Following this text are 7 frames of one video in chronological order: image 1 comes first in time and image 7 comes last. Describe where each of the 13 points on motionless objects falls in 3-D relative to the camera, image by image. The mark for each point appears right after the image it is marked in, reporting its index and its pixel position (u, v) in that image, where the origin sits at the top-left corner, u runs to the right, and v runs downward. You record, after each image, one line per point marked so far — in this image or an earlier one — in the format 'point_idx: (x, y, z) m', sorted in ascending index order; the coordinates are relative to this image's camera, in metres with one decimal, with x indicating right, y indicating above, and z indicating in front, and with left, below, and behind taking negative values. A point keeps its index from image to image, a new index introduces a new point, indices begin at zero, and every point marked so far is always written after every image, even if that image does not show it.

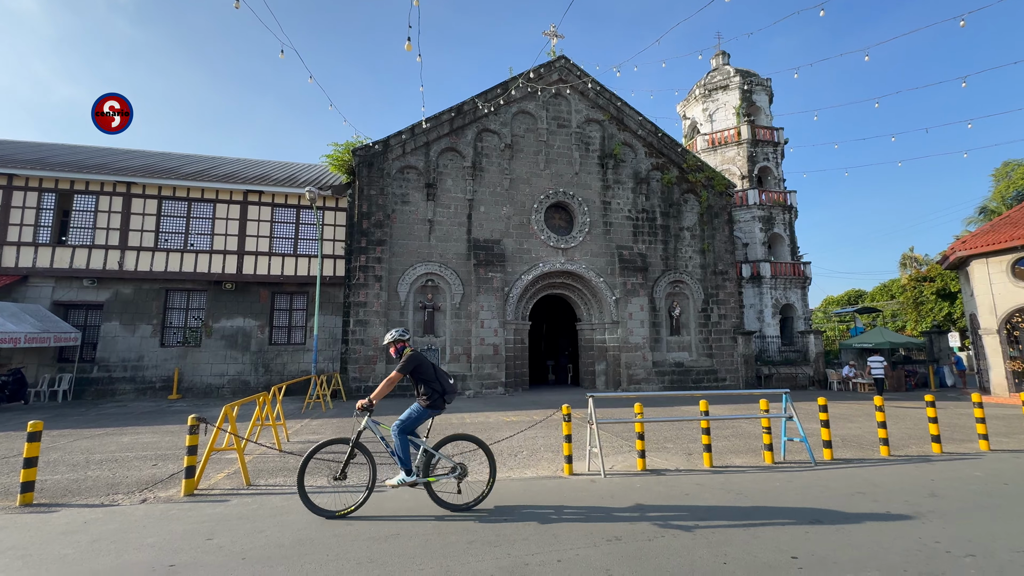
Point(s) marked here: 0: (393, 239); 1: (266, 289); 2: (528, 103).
0: (-4.1, +1.7, +15.4) m
1: (-8.6, 0.0, +15.7) m
2: (+0.6, +7.1, +17.2) m
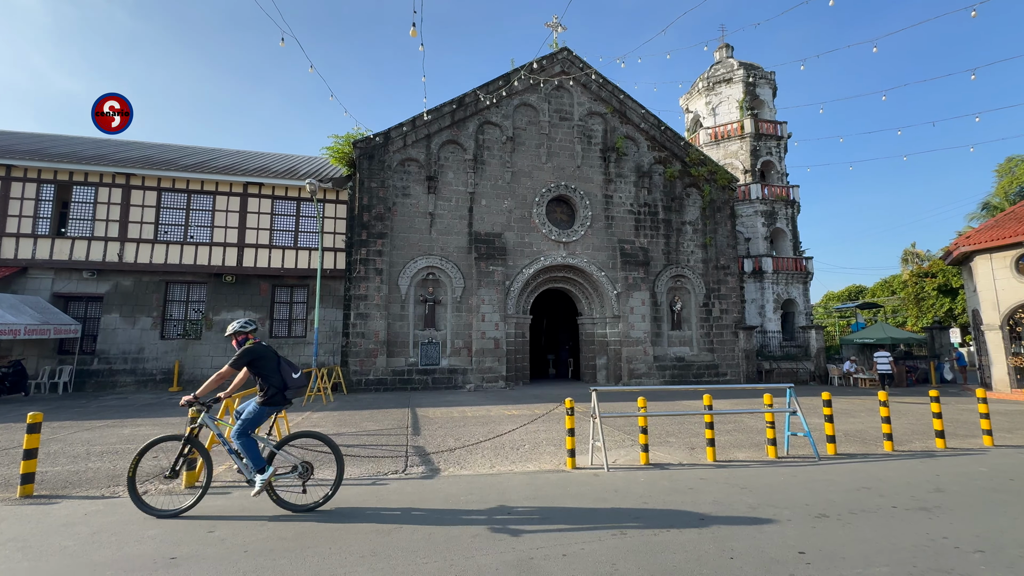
0: (-4.1, +1.9, +15.3) m
1: (-8.6, +0.2, +15.7) m
2: (+0.7, +7.3, +17.0) m
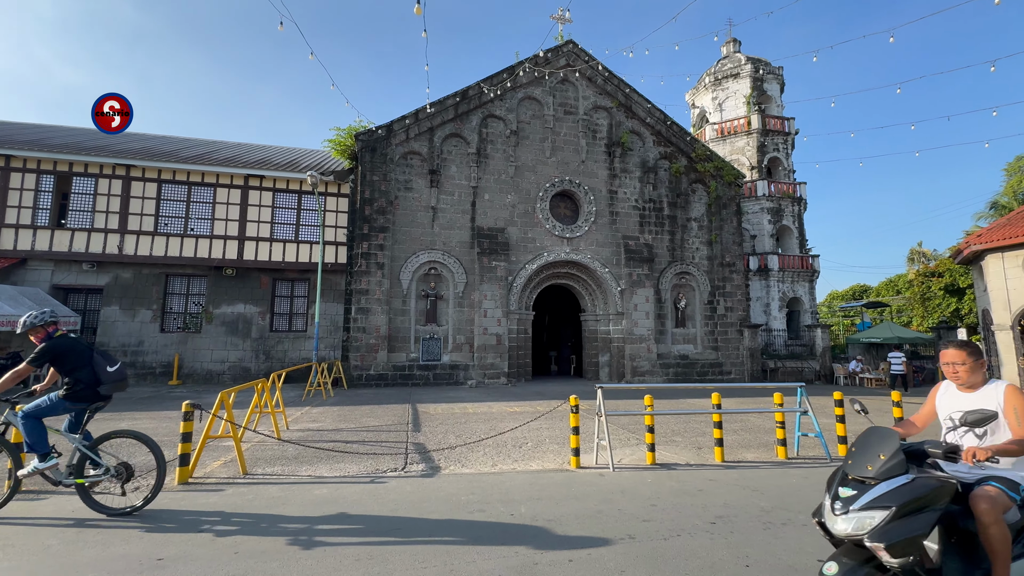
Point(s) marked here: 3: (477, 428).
0: (-3.9, +2.1, +15.2) m
1: (-8.5, +0.4, +15.6) m
2: (+0.9, +7.5, +16.8) m
3: (-0.6, -2.4, +7.6) m
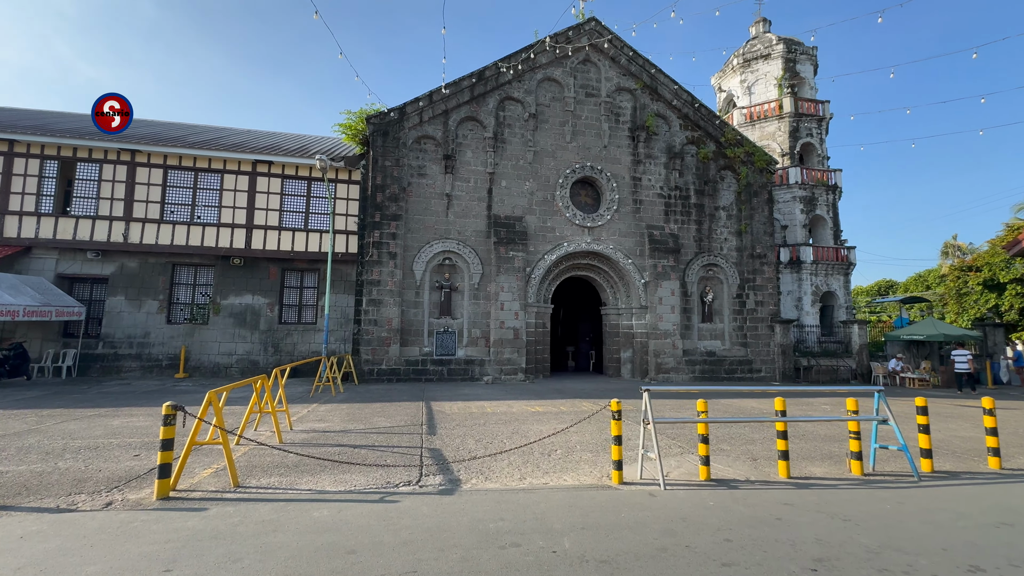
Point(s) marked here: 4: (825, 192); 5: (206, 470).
0: (-3.3, +2.4, +14.5) m
1: (-7.9, +0.7, +15.0) m
2: (+1.5, +7.8, +15.9) m
3: (-0.2, -2.2, +6.9) m
4: (+13.4, +4.1, +19.2) m
5: (-3.2, -1.9, +4.8) m
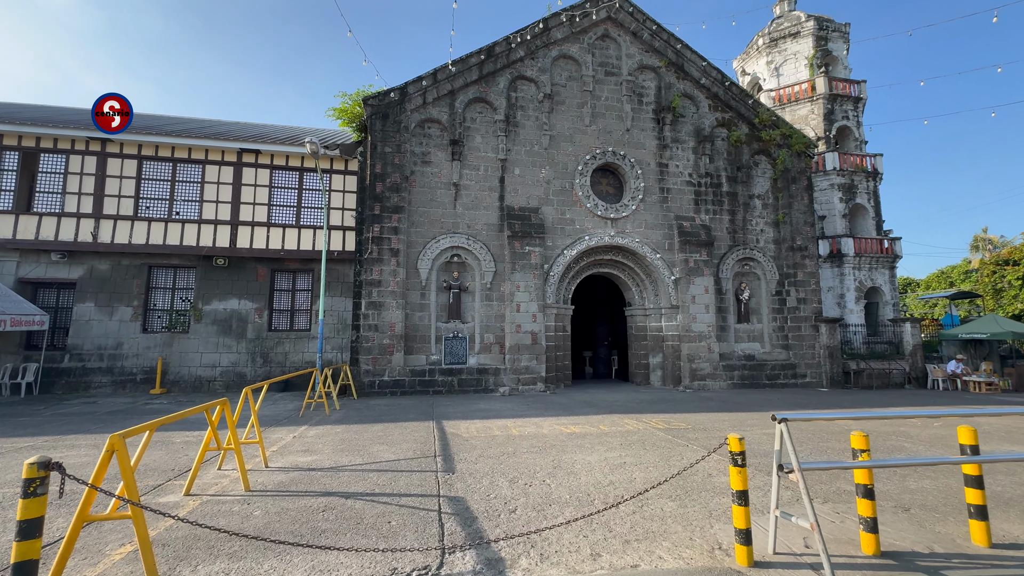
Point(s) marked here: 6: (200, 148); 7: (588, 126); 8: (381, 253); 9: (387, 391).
0: (-2.9, +2.4, +12.9) m
1: (-7.4, +0.6, +13.4) m
2: (+1.9, +7.8, +14.4) m
3: (+0.3, -2.1, +5.3) m
4: (+13.9, +4.3, +17.6) m
5: (-2.8, -1.8, +3.2) m
6: (-9.2, +4.1, +13.3) m
7: (+2.4, +5.2, +14.3) m
8: (-3.6, +1.0, +12.4) m
9: (-3.4, -2.8, +12.1) m
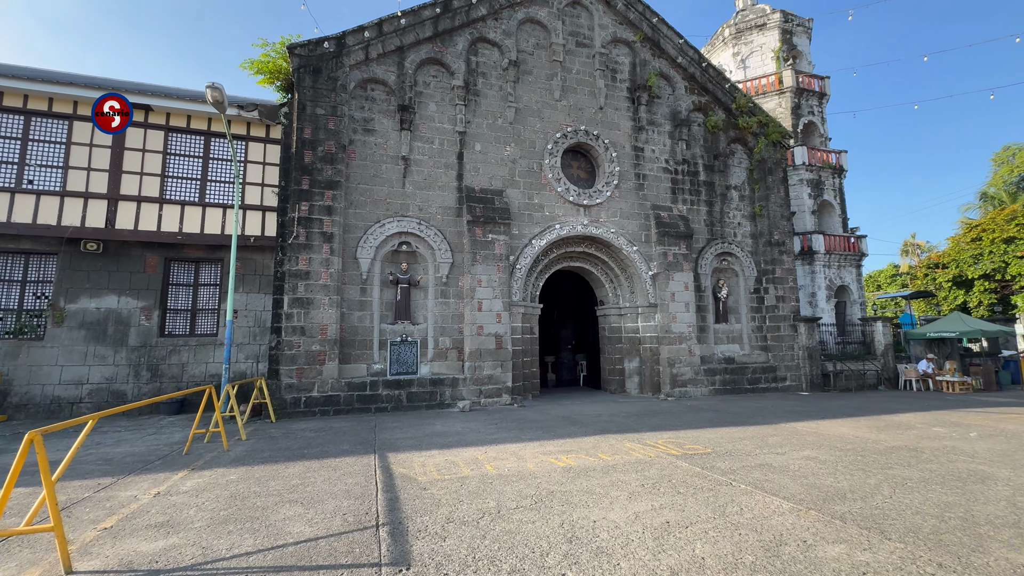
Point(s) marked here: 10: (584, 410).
0: (-3.8, +2.5, +10.6) m
1: (-8.4, +0.8, +10.6) m
2: (+0.8, +7.9, +12.7) m
3: (+0.2, -1.9, +3.3) m
4: (+12.3, +4.3, +17.3) m
5: (-2.6, -1.6, +0.9) m
6: (-10.2, +4.3, +10.2) m
7: (+1.3, +5.3, +12.6) m
8: (-4.5, +1.1, +10.0) m
9: (-4.2, -2.6, +9.7) m
10: (+1.6, -2.7, +10.0) m
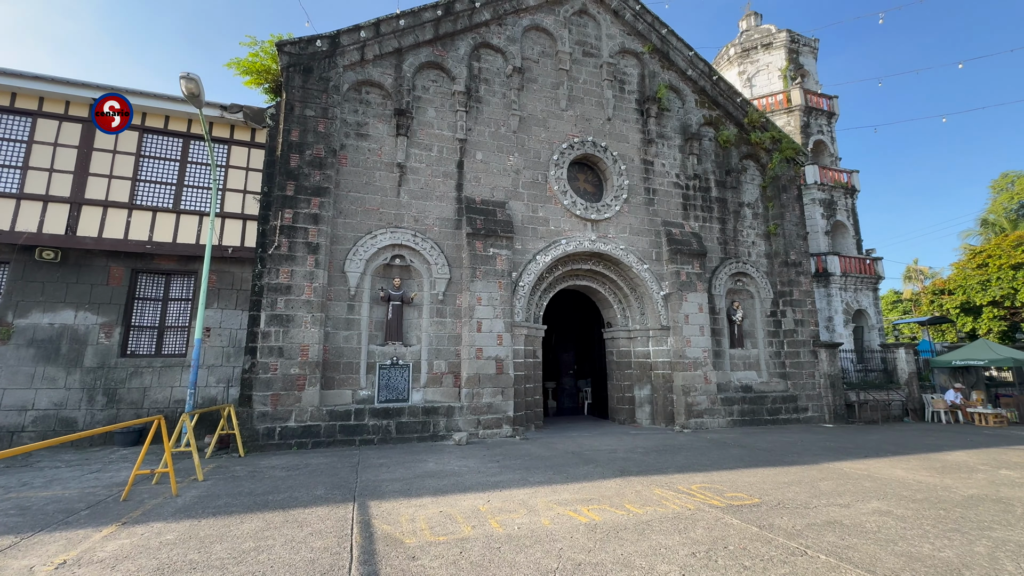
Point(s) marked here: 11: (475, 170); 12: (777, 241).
0: (-3.7, +2.1, +9.7) m
1: (-8.3, +0.5, +9.5) m
2: (+0.9, +7.4, +12.2) m
3: (+0.3, -1.9, +2.3) m
4: (+12.3, +3.4, +16.7) m
5: (-2.4, -1.5, -0.2) m
6: (-10.0, +4.0, +9.4) m
7: (+1.4, +4.8, +12.0) m
8: (-4.4, +0.8, +9.1) m
9: (-4.2, -2.9, +8.5) m
10: (+1.6, -3.1, +9.0) m
11: (-0.9, +2.9, +10.8) m
12: (+8.0, +1.4, +13.5) m
